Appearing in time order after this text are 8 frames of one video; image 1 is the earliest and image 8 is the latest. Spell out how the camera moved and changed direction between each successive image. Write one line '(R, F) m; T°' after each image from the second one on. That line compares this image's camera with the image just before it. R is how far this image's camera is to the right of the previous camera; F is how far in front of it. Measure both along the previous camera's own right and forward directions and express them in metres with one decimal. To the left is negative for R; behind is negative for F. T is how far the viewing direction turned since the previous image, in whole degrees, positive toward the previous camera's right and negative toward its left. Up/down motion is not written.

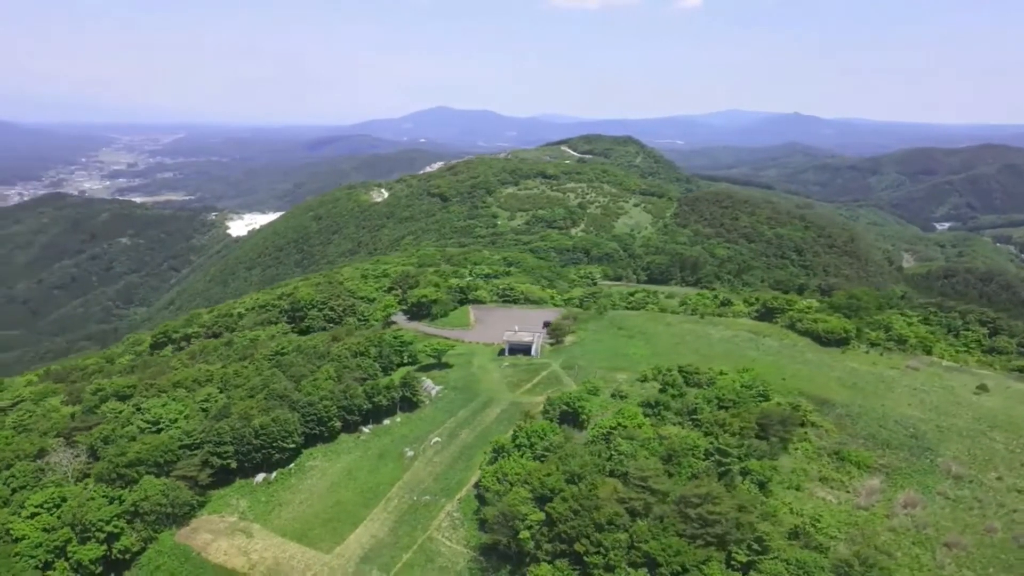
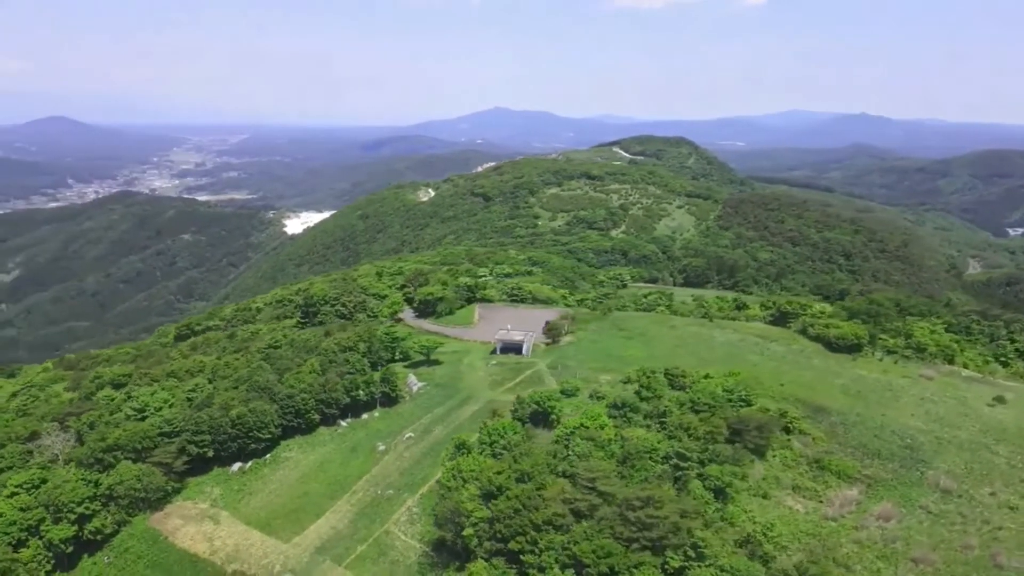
(+2.9, +0.1) m; -4°
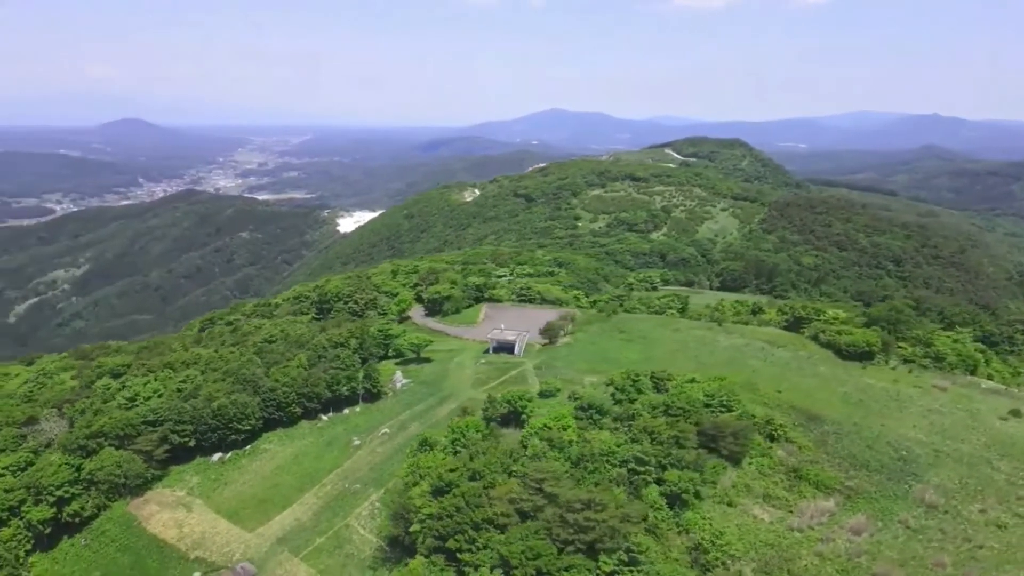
(+2.8, +0.2) m; -4°
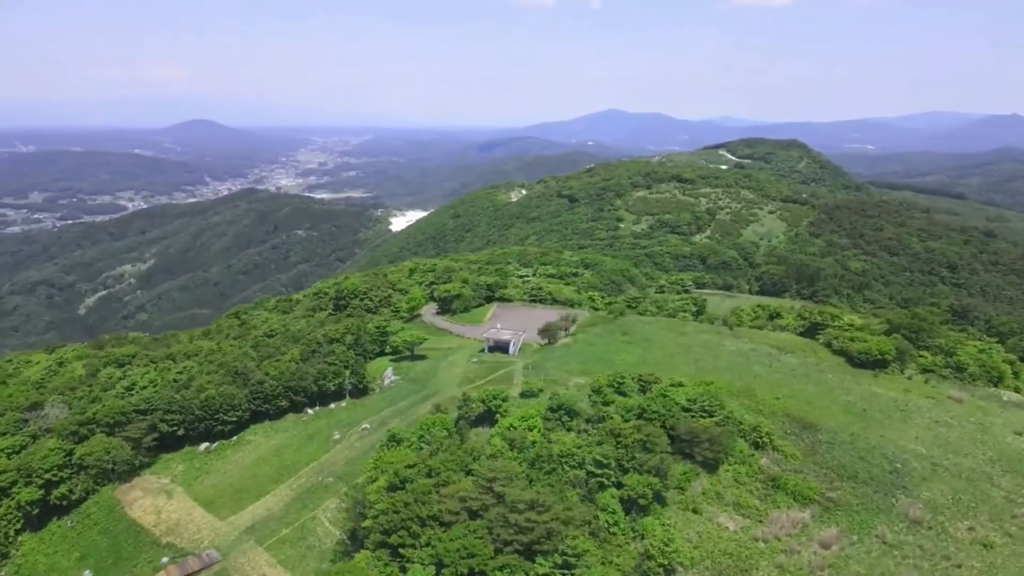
(+2.7, +0.1) m; -4°
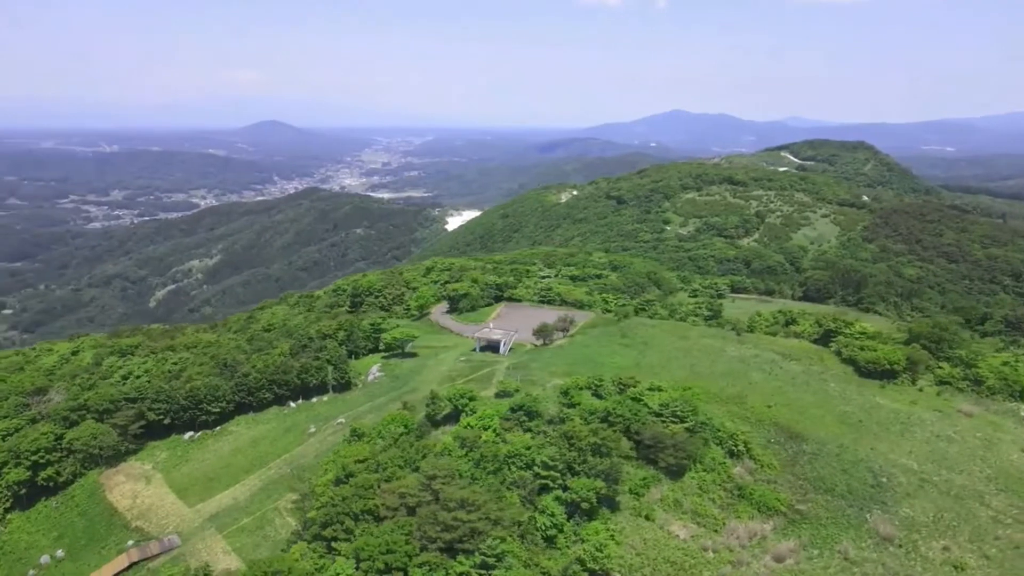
(+3.1, +0.1) m; -4°
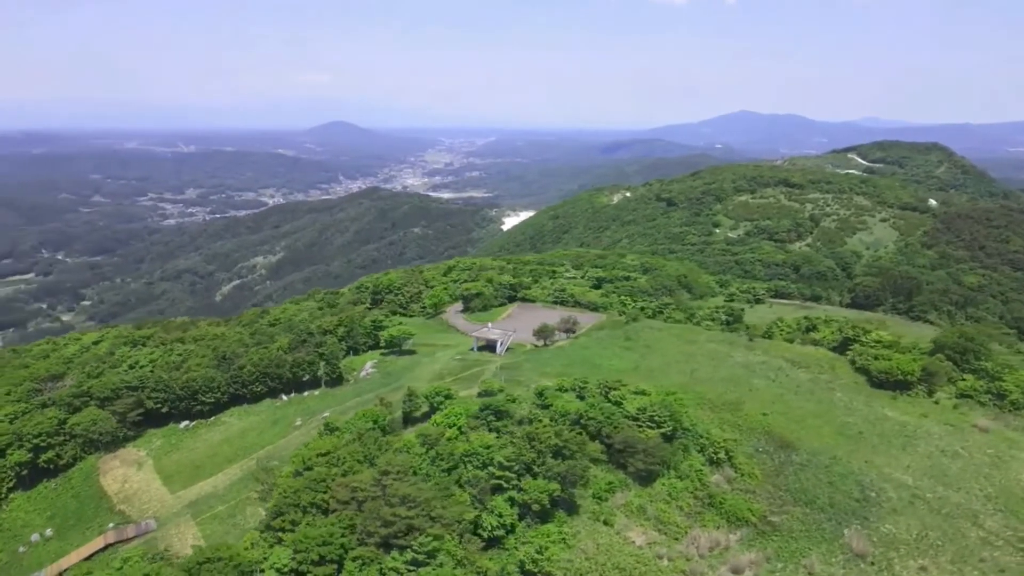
(+2.9, +0.1) m; -4°
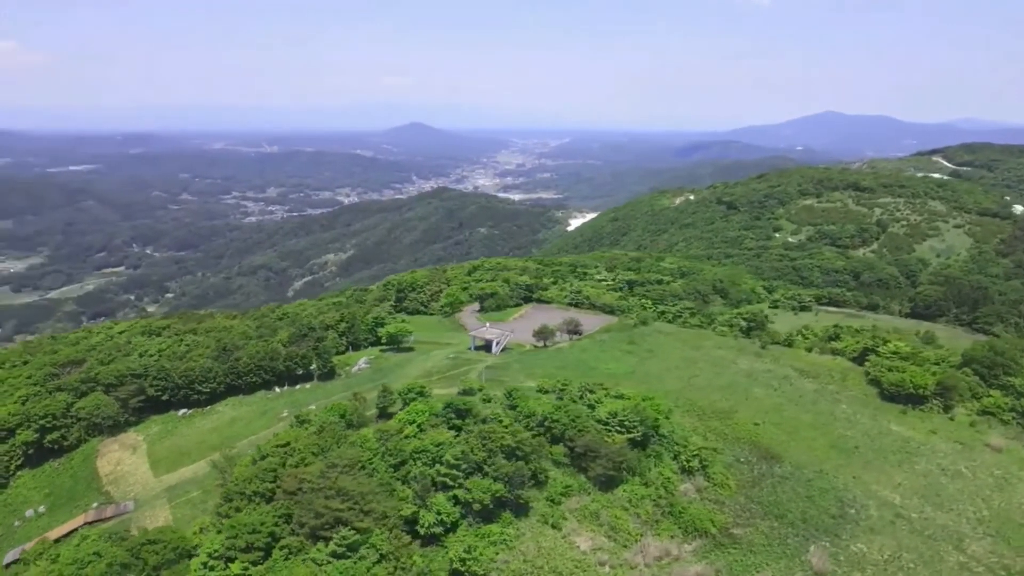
(+3.4, +0.1) m; -5°
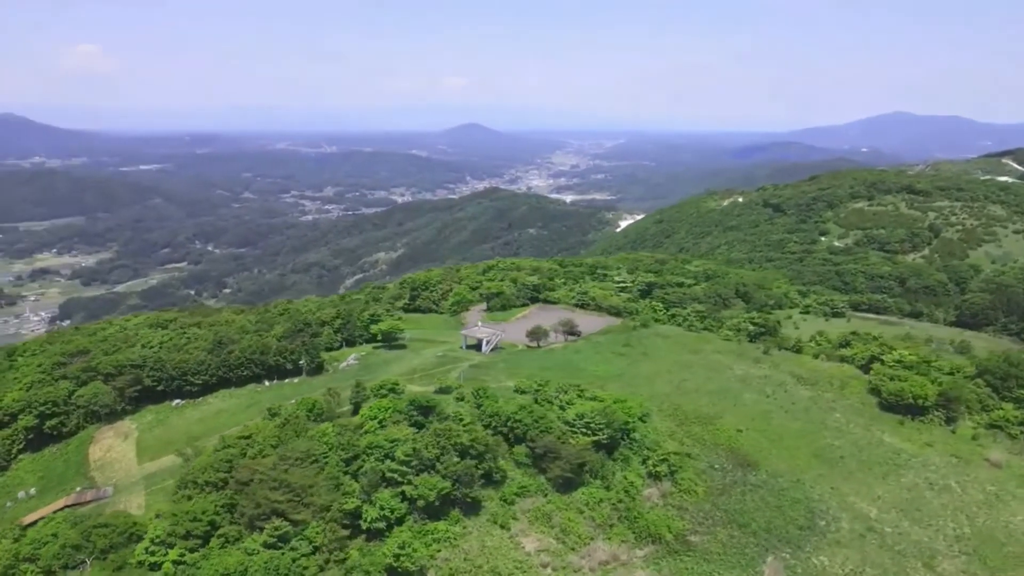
(+2.9, +0.1) m; -4°
